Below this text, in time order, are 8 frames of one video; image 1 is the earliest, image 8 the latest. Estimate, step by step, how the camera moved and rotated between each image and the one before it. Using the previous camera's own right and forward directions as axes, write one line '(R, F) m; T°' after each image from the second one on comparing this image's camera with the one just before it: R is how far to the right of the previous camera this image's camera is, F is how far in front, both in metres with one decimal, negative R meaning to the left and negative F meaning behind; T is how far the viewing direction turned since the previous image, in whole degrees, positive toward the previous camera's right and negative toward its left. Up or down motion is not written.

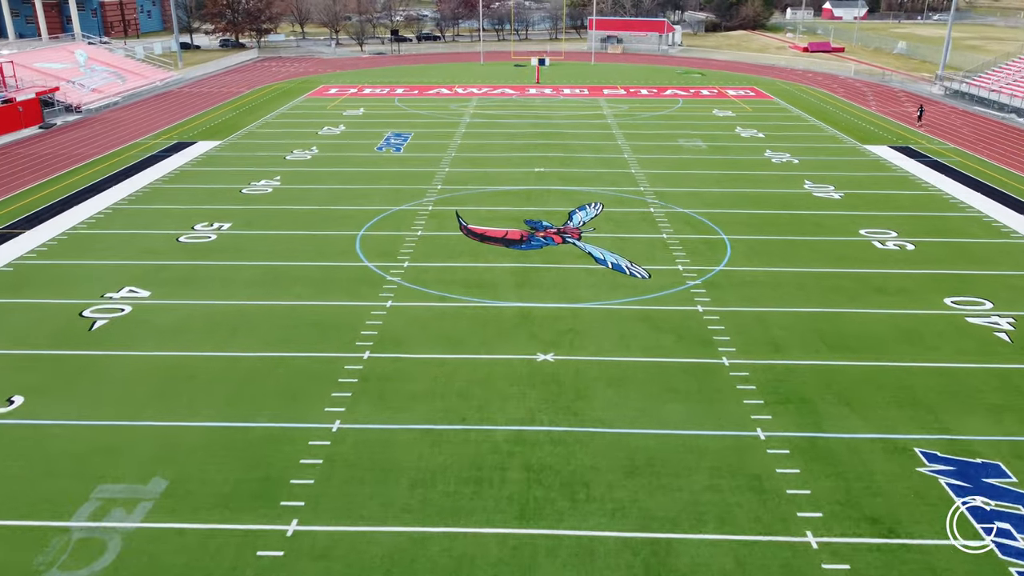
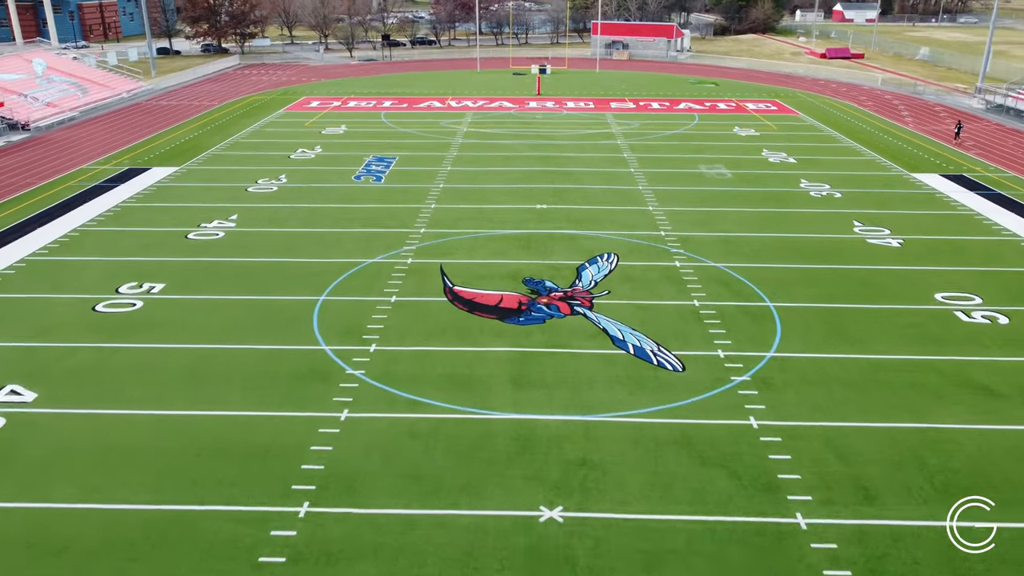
(+0.1, +3.4) m; 0°
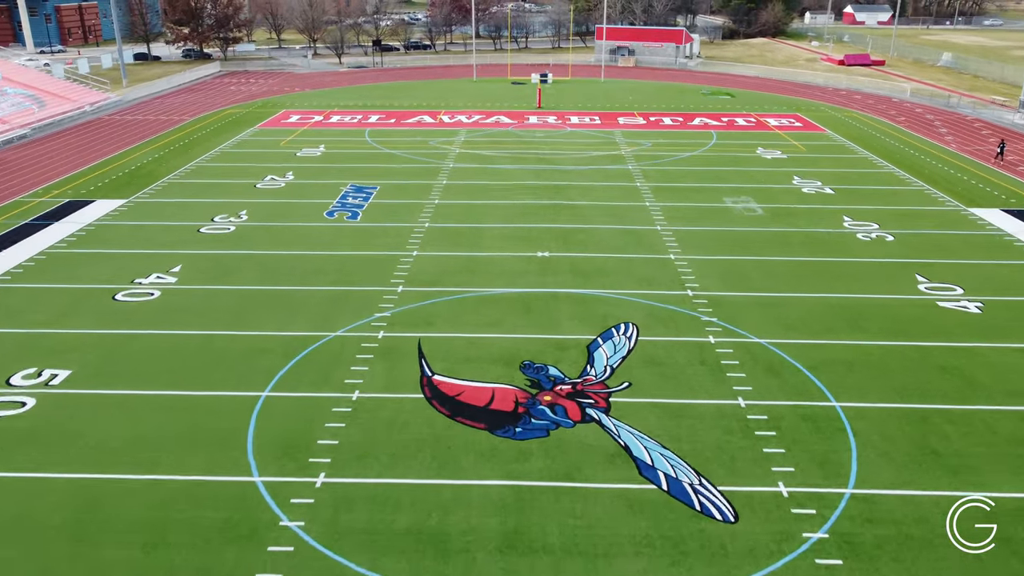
(+0.1, +3.2) m; 0°
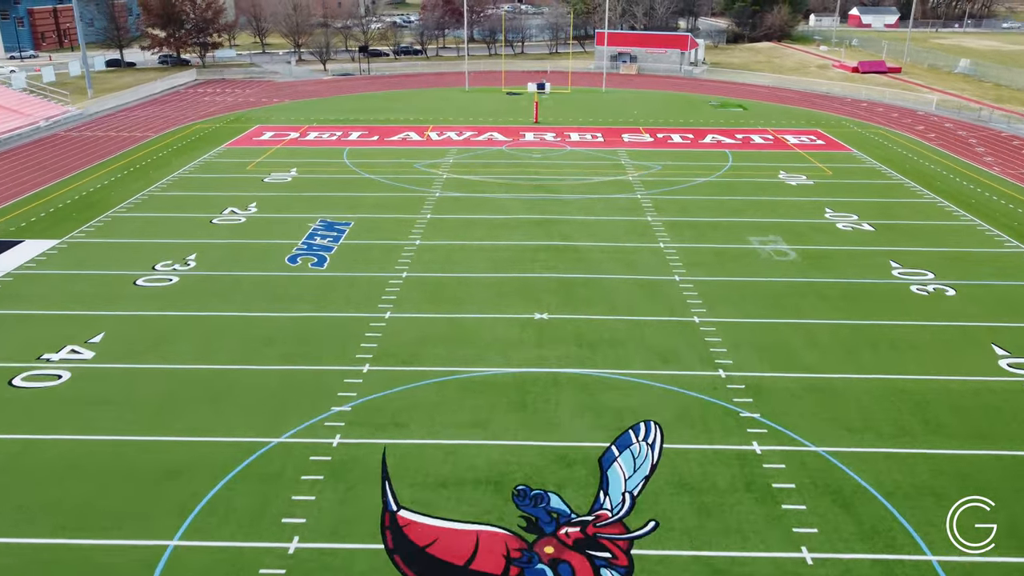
(+0.1, +2.9) m; 0°
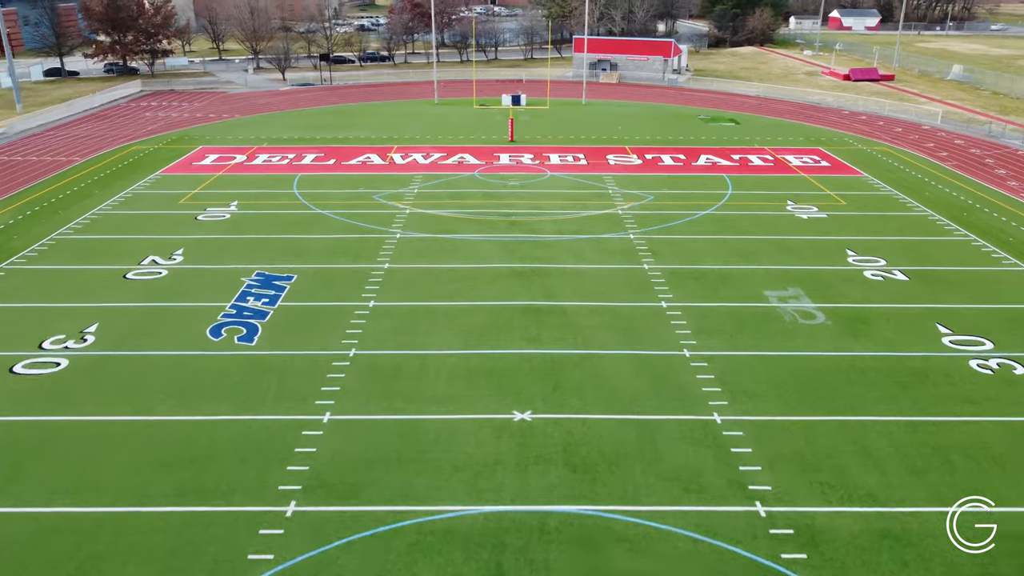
(+0.1, +3.1) m; +2°
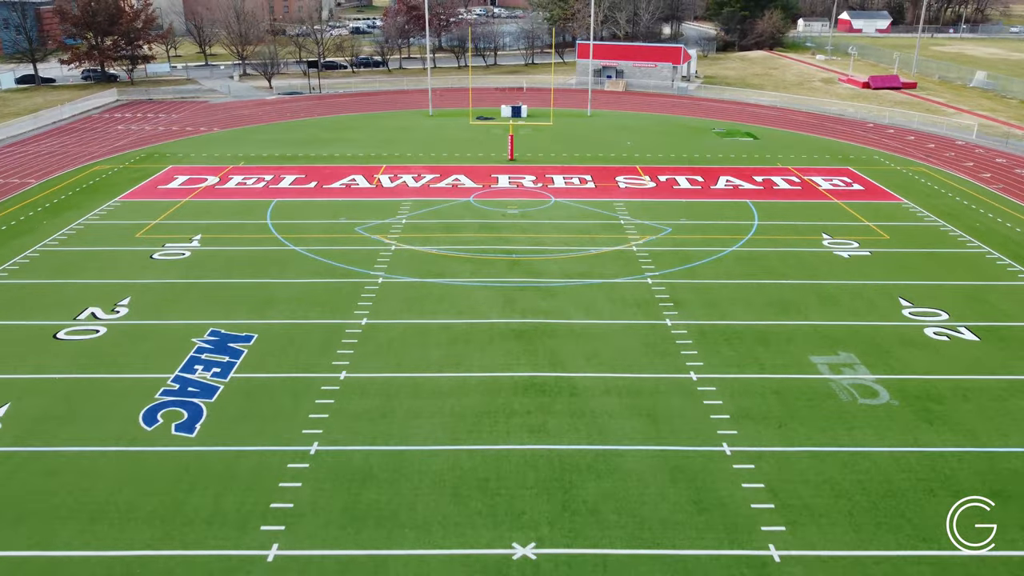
(0.0, +2.6) m; 0°
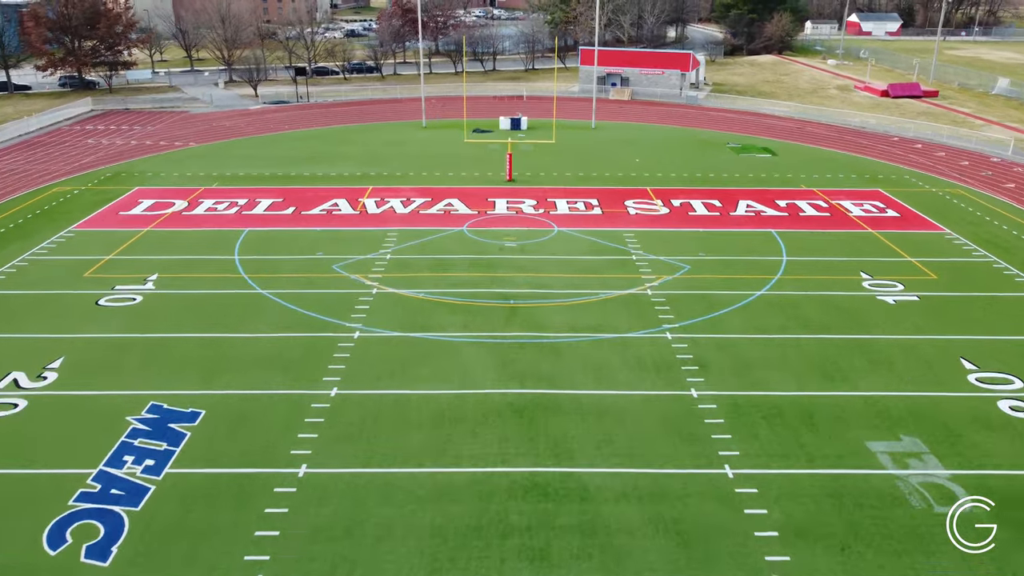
(+0.1, +2.3) m; 0°
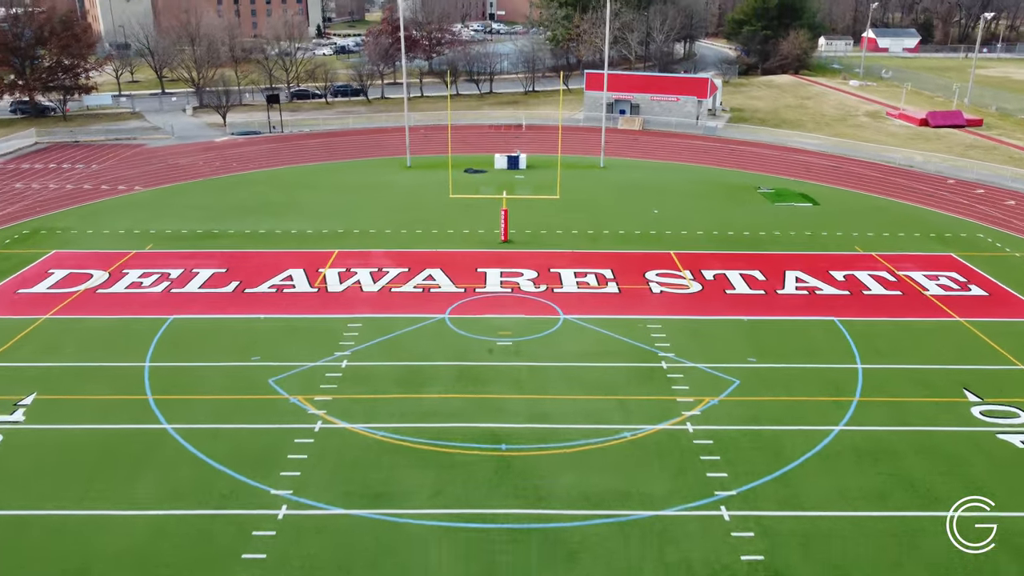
(+0.1, +4.2) m; 0°
